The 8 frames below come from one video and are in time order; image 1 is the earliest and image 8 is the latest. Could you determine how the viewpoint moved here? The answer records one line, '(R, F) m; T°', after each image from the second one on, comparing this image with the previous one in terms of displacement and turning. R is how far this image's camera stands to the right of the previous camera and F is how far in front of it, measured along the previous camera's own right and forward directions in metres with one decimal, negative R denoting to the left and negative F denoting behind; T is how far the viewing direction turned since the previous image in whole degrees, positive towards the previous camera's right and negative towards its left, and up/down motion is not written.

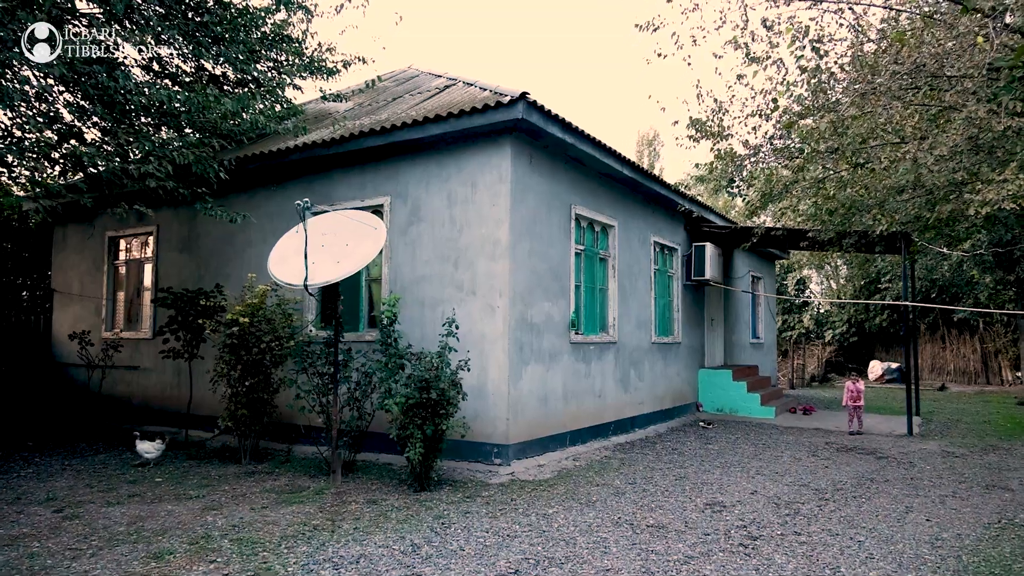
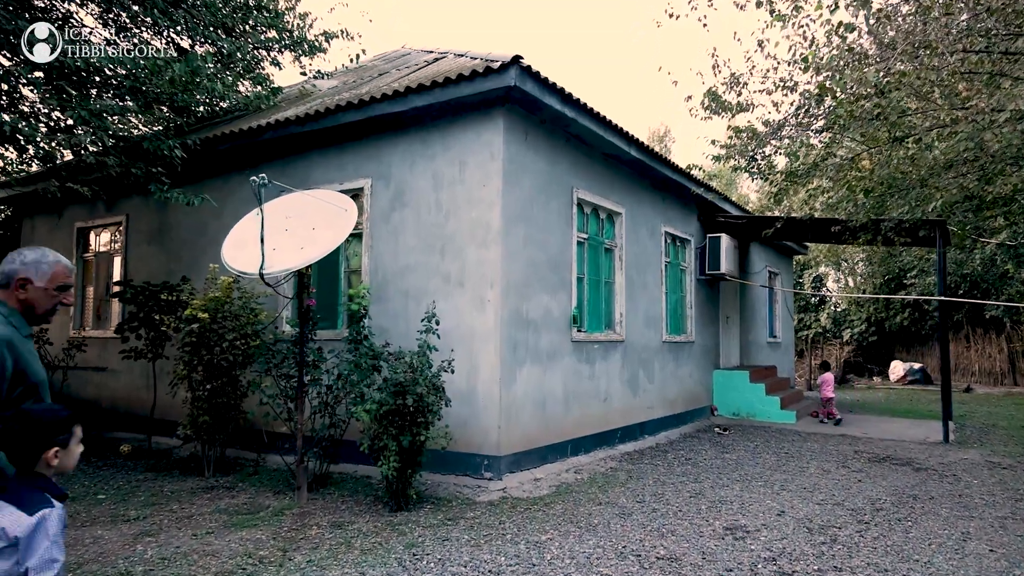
(+0.1, +0.8) m; -1°
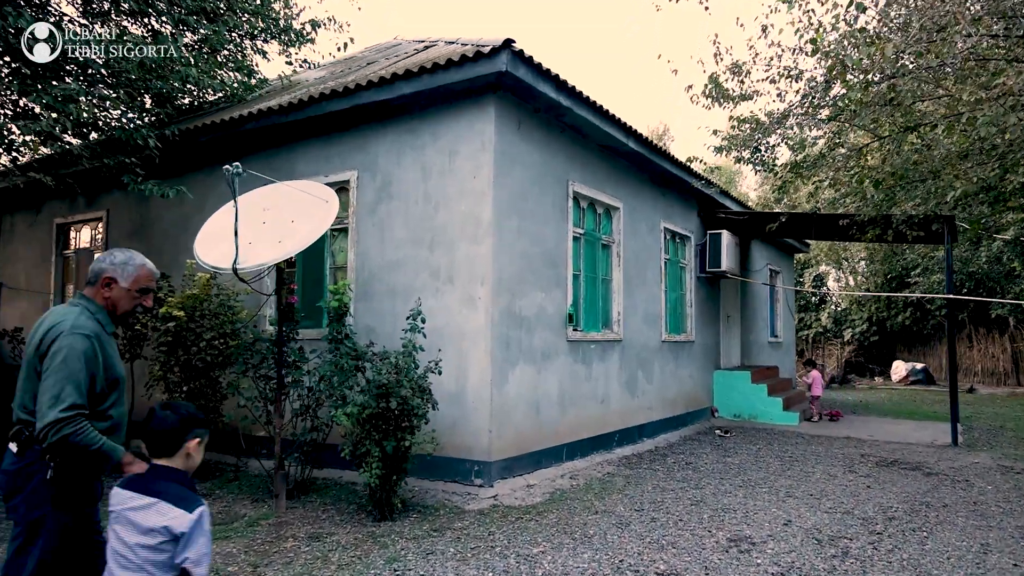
(+0.1, +0.3) m; 0°
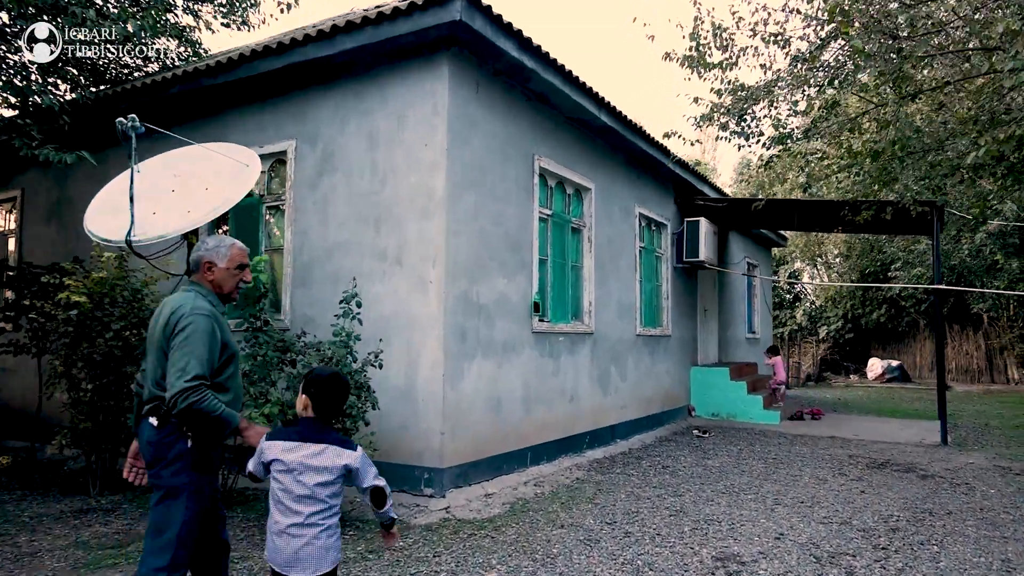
(+0.1, +0.7) m; +2°
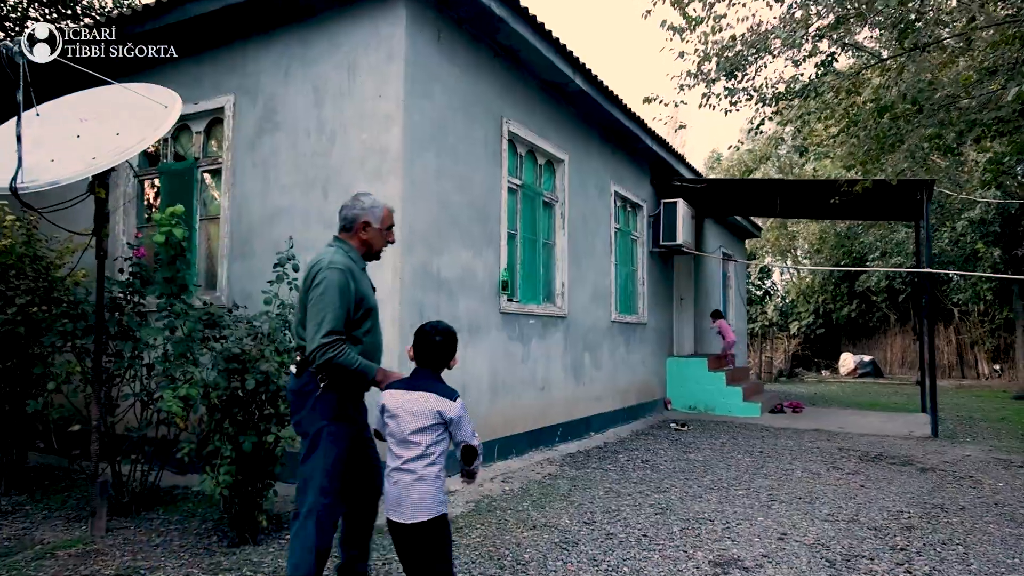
(0.0, +0.6) m; +2°
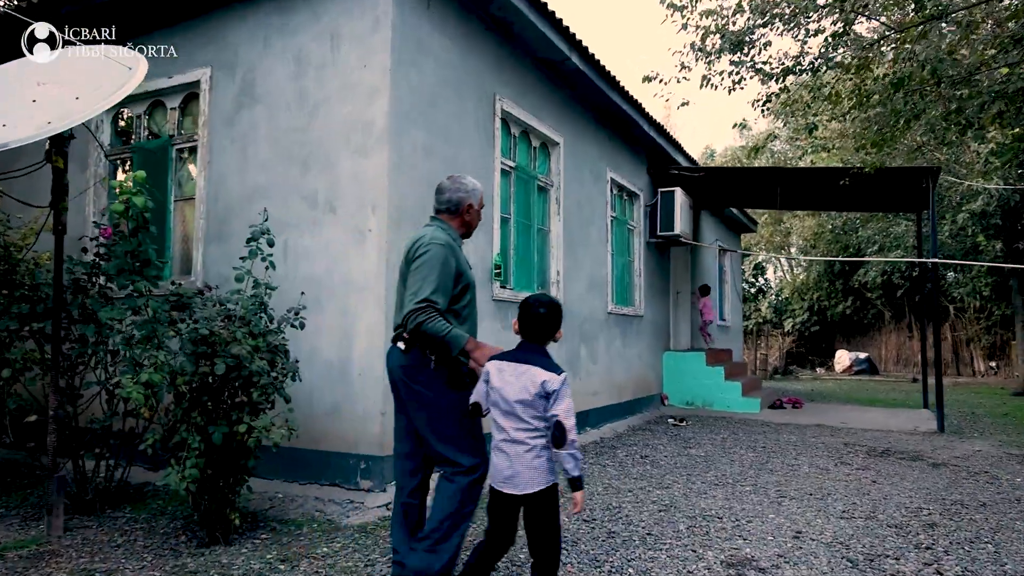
(0.0, +0.3) m; +1°
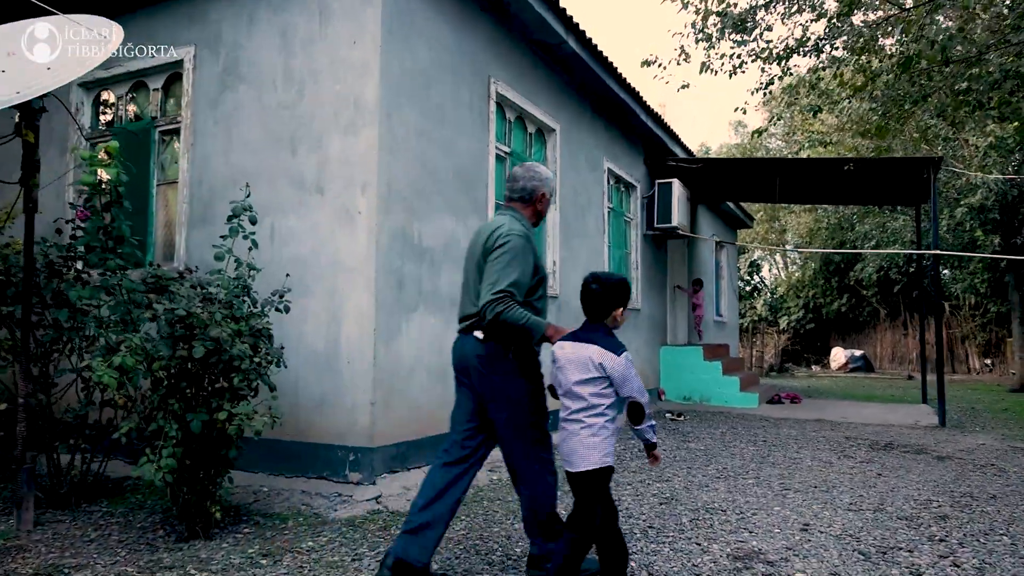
(0.0, +0.2) m; 0°
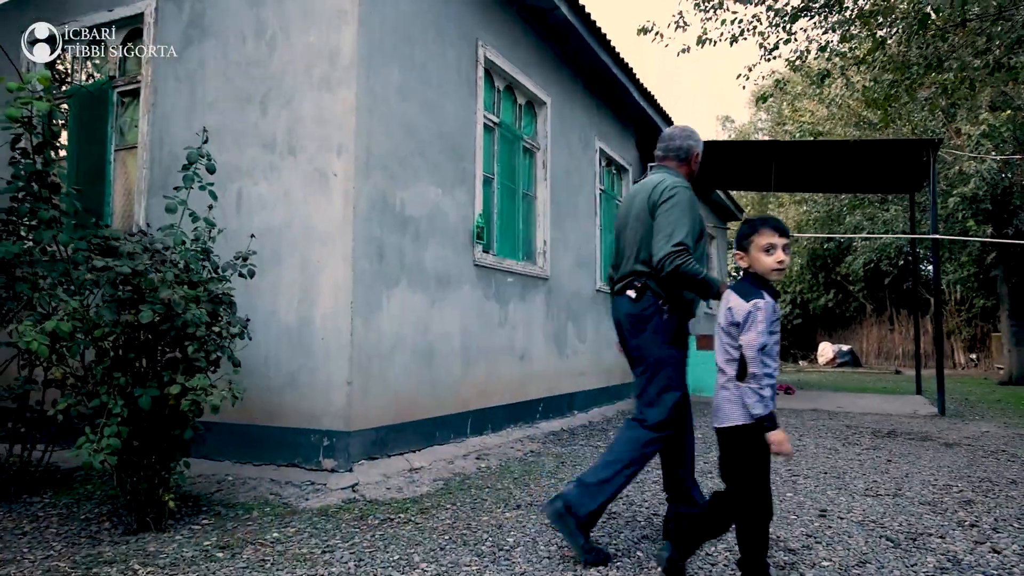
(0.0, +0.3) m; +1°
